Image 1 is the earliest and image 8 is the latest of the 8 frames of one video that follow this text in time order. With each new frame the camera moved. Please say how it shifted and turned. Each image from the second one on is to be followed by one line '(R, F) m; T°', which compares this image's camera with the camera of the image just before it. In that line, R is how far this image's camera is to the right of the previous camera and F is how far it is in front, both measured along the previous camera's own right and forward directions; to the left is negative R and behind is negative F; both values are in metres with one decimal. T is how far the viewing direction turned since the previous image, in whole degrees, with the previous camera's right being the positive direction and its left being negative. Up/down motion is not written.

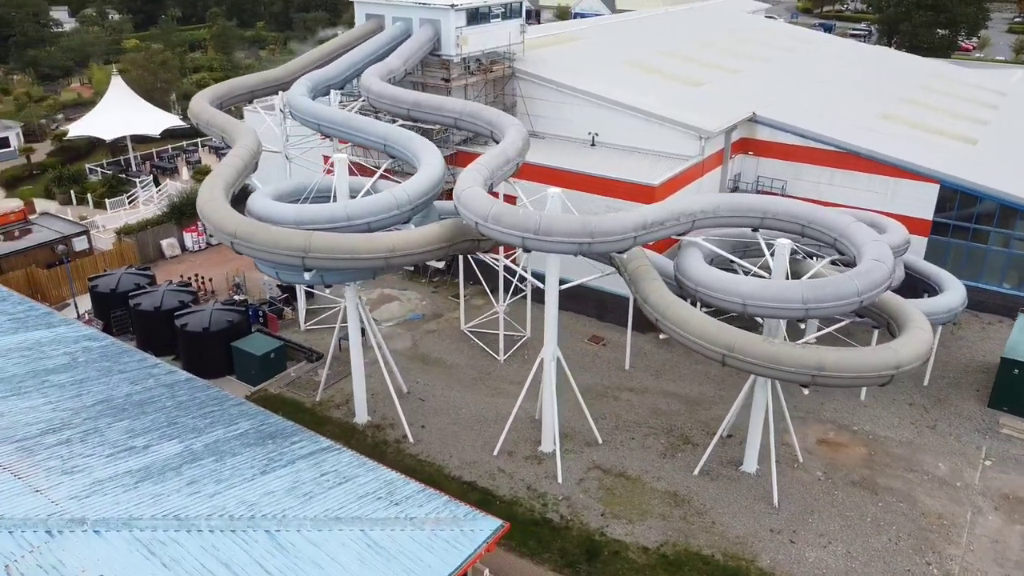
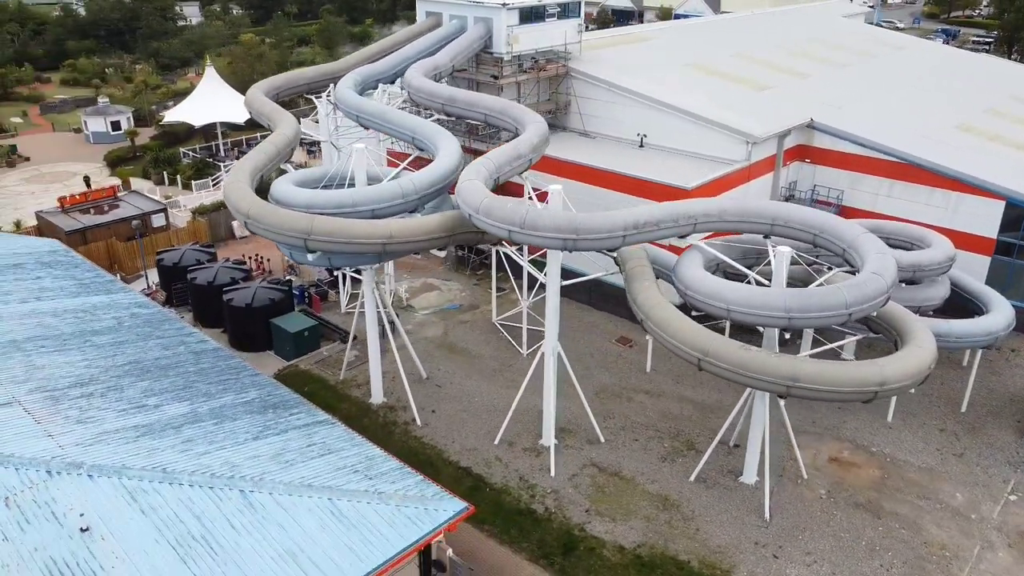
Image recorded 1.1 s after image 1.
(+2.8, -0.2) m; -8°
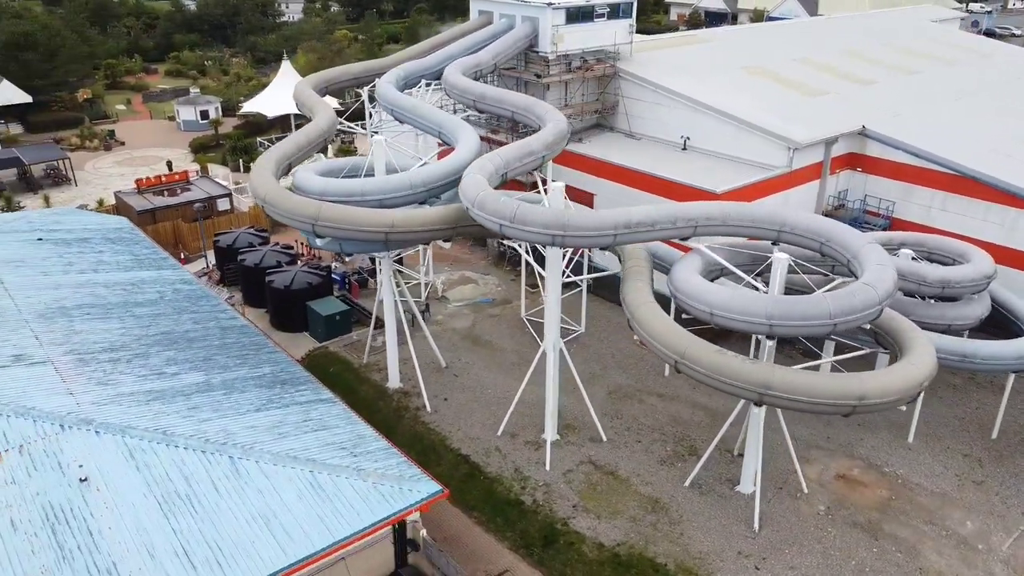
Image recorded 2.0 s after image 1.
(+2.5, -0.2) m; -7°
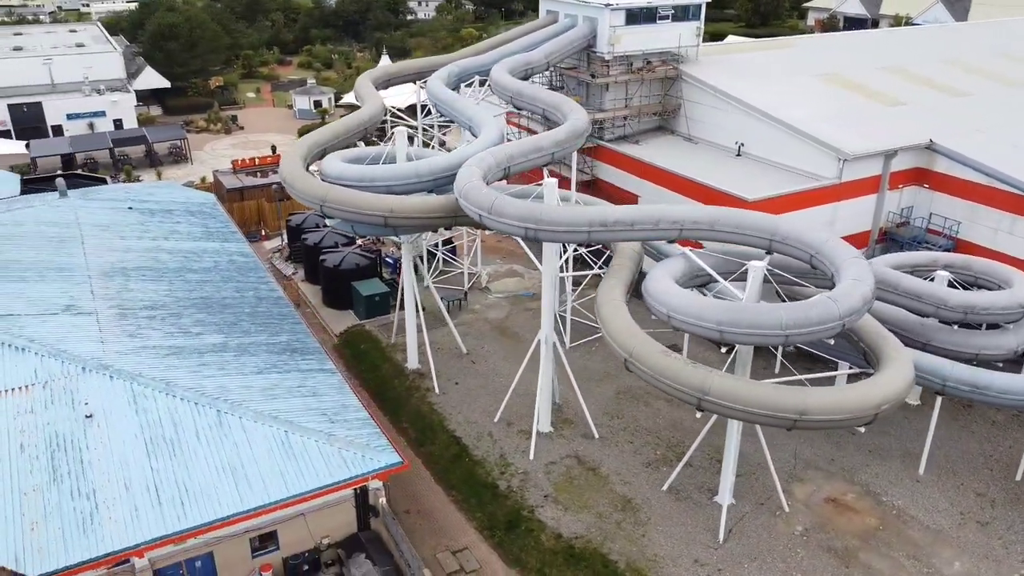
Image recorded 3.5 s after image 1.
(+3.9, -0.3) m; -10°
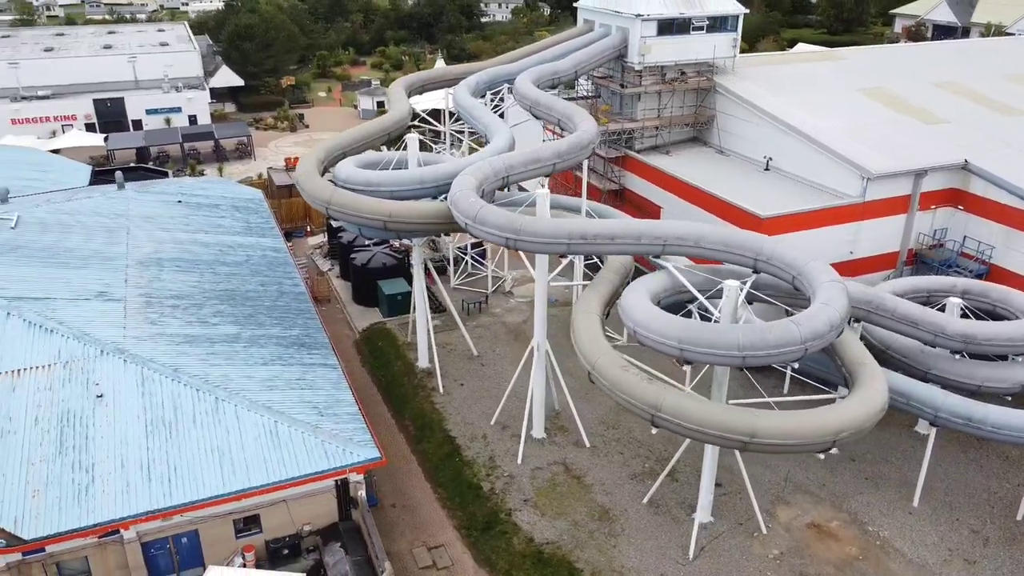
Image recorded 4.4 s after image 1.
(+2.5, -0.4) m; -6°
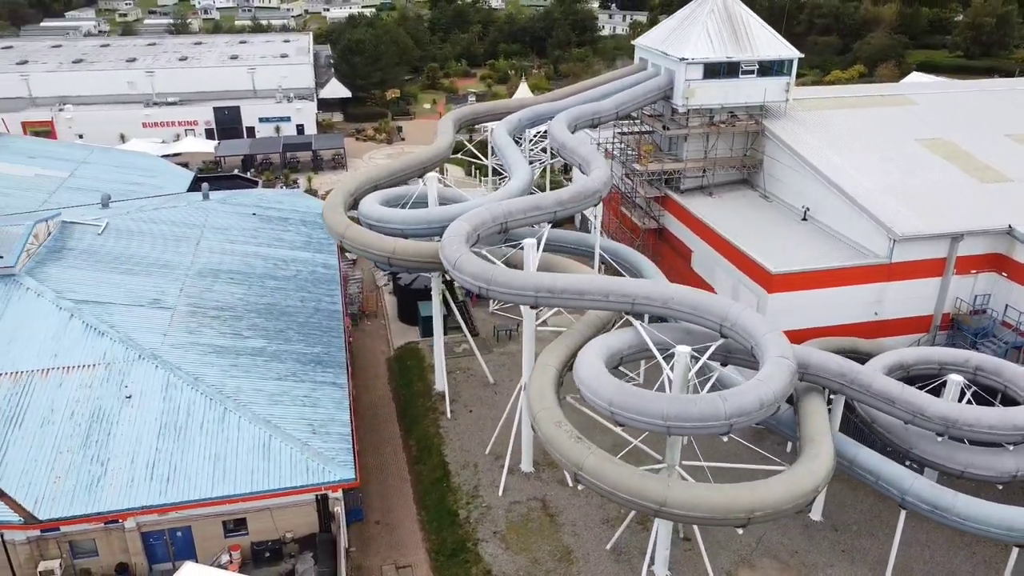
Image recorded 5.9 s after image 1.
(+4.0, -0.8) m; -9°
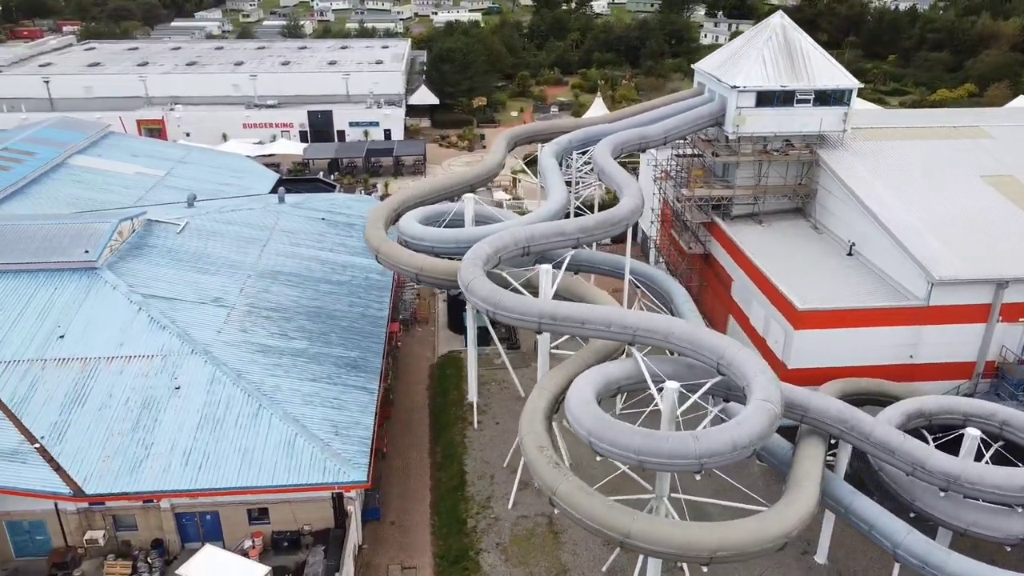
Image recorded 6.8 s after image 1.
(+2.5, -0.8) m; -7°
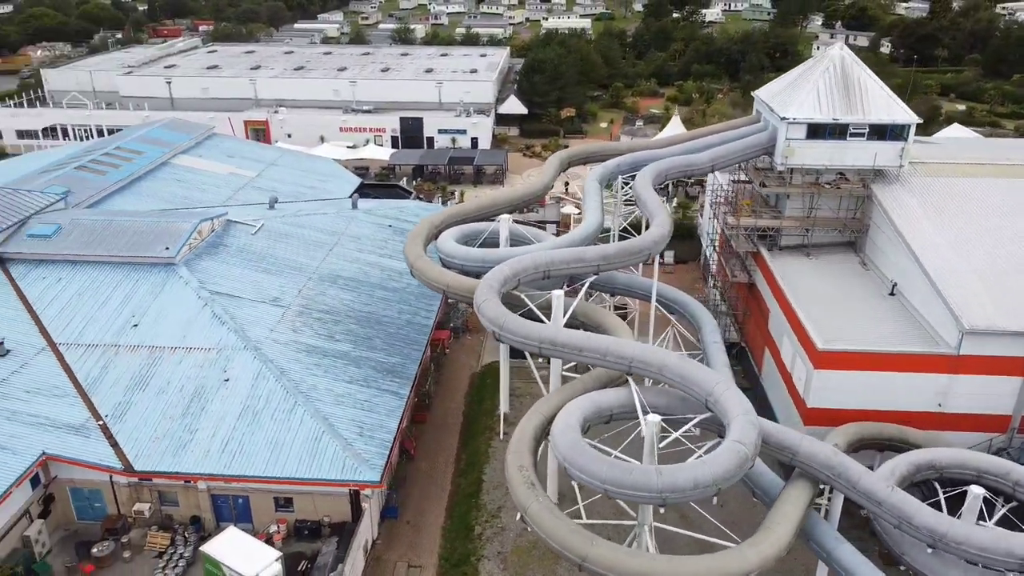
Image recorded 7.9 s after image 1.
(+2.8, -1.0) m; -8°
